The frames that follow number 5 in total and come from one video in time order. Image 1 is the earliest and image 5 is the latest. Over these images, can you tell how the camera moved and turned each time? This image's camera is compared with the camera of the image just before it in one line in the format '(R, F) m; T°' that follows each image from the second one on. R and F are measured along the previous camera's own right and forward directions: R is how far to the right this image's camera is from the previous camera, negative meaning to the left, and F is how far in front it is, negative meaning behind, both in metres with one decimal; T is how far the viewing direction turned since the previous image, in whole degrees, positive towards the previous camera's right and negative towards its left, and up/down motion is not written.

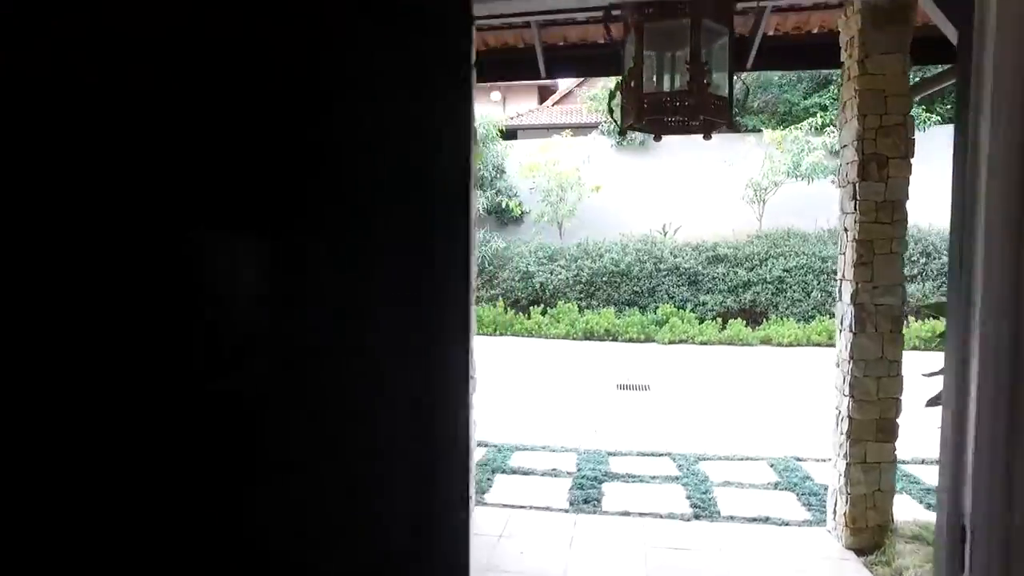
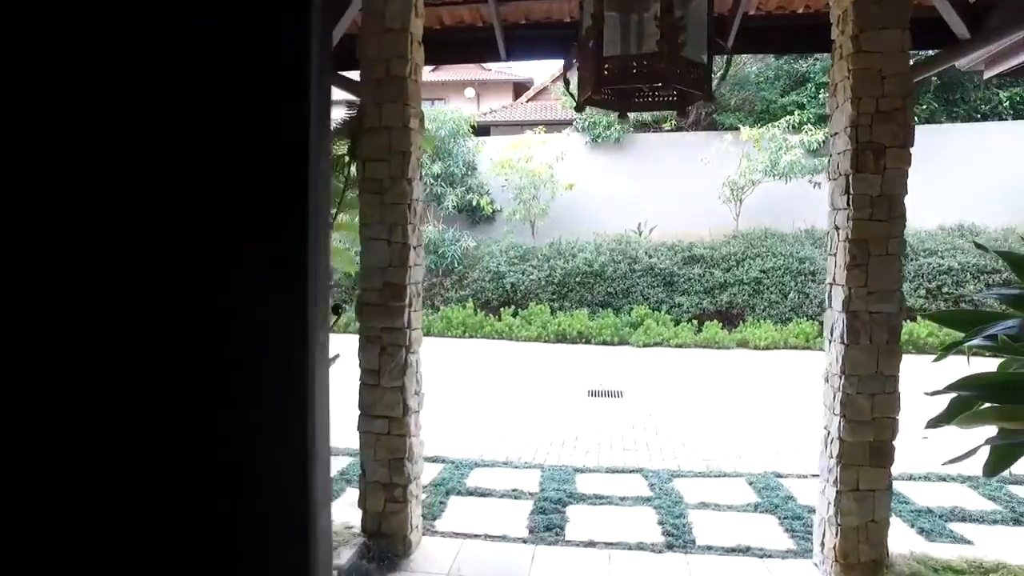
(+0.1, +0.4) m; +2°
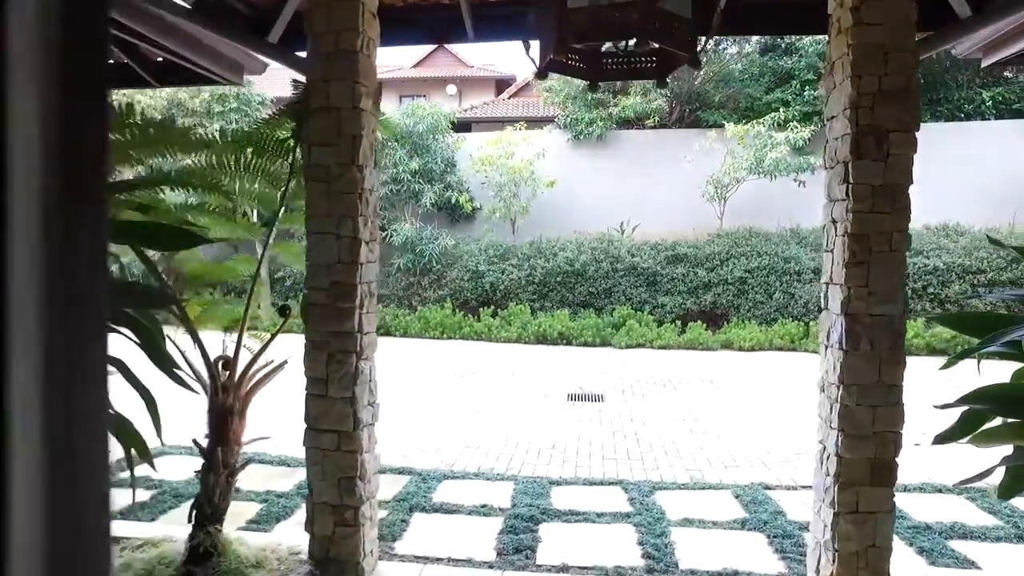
(+0.1, +0.3) m; +1°
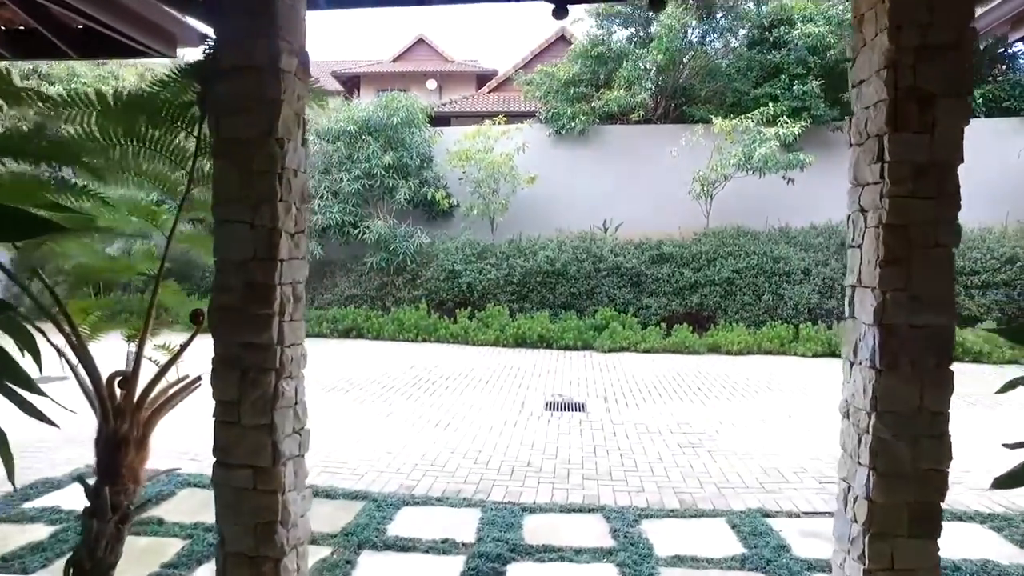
(+0.1, +0.5) m; +1°
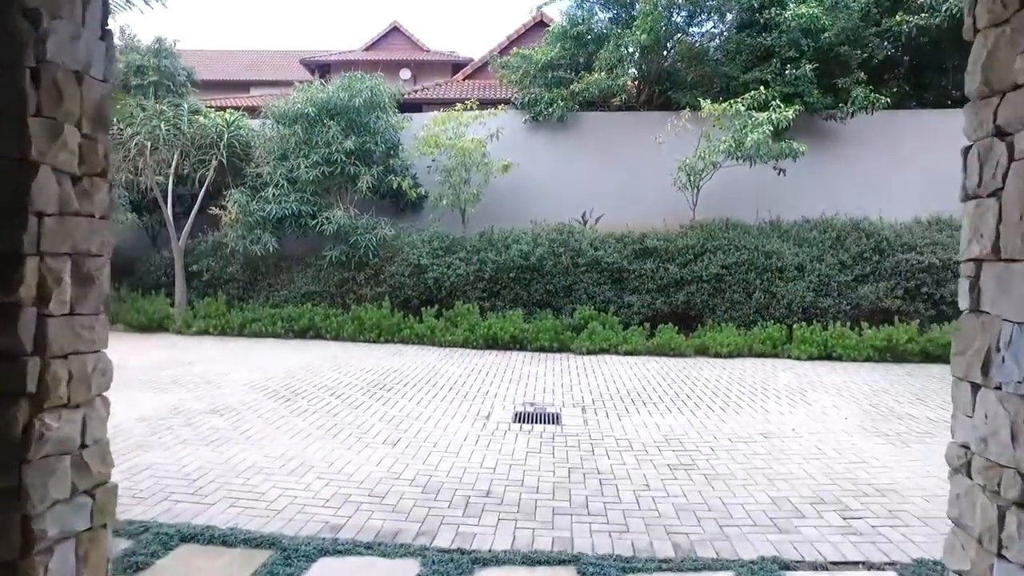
(+0.1, +0.8) m; +2°
